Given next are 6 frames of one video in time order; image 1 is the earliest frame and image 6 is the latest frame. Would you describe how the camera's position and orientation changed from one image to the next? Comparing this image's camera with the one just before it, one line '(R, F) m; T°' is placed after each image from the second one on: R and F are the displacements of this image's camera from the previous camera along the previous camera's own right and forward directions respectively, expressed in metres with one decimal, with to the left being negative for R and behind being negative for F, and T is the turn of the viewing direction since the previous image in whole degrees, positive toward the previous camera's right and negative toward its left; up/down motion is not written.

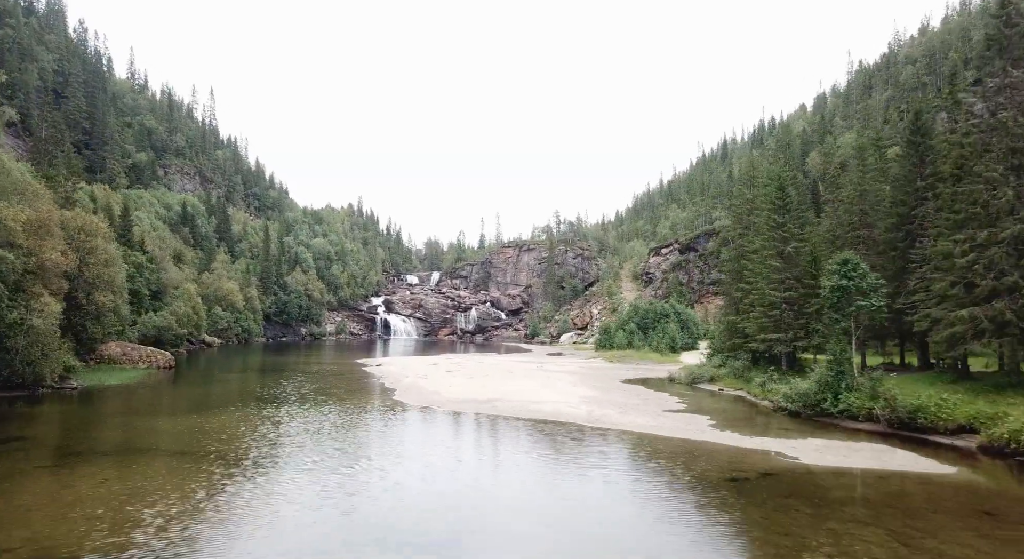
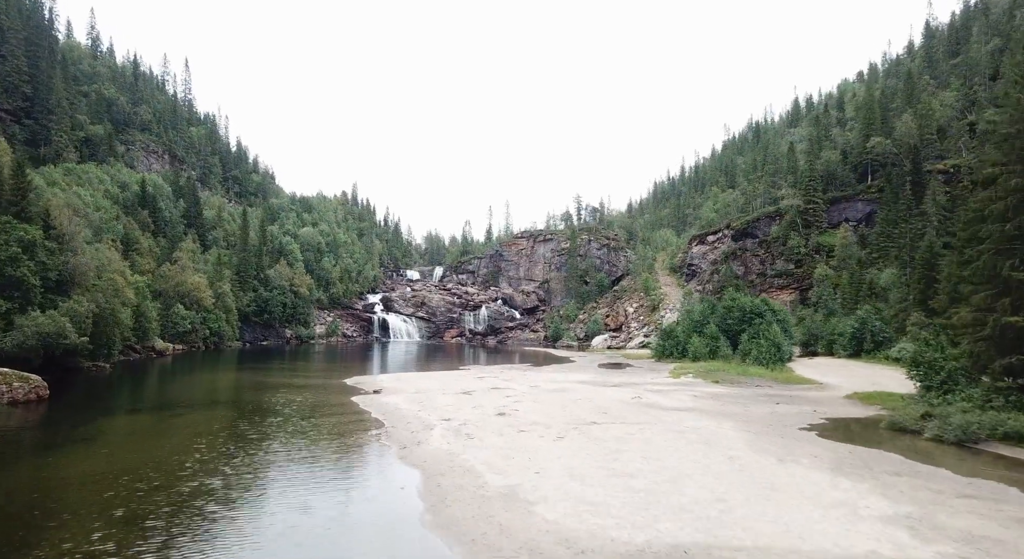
(-3.6, +14.9) m; 0°
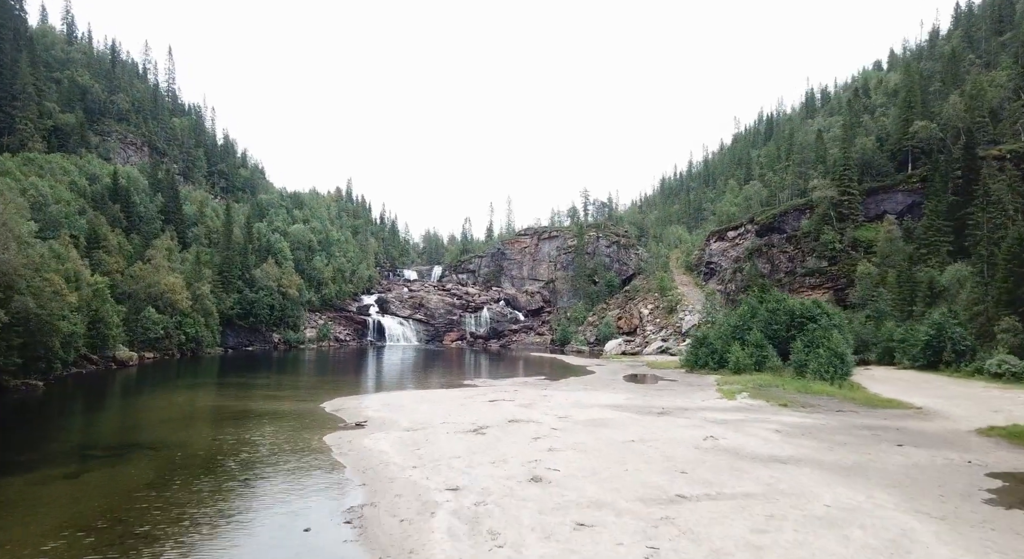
(-1.0, +6.4) m; 0°
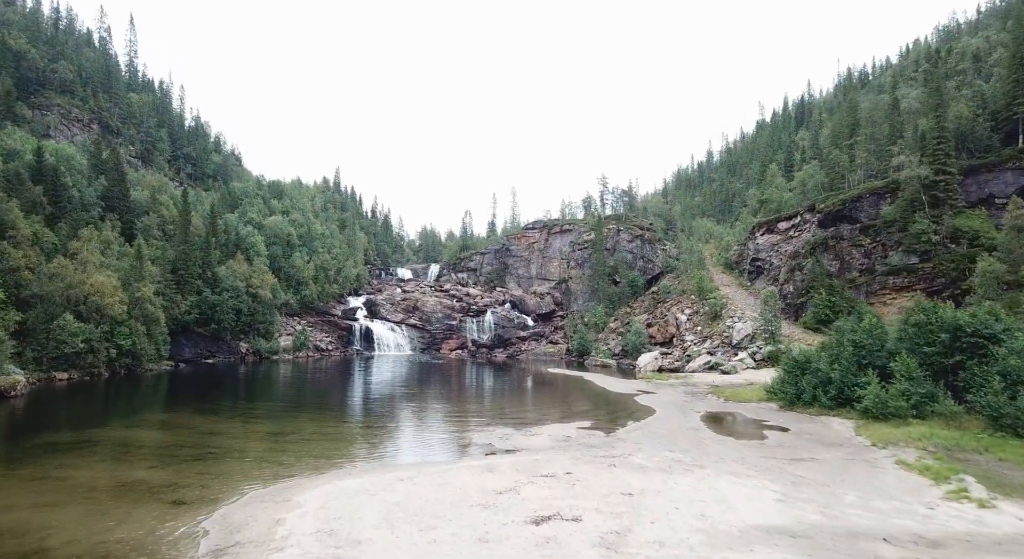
(-1.6, +13.0) m; 0°
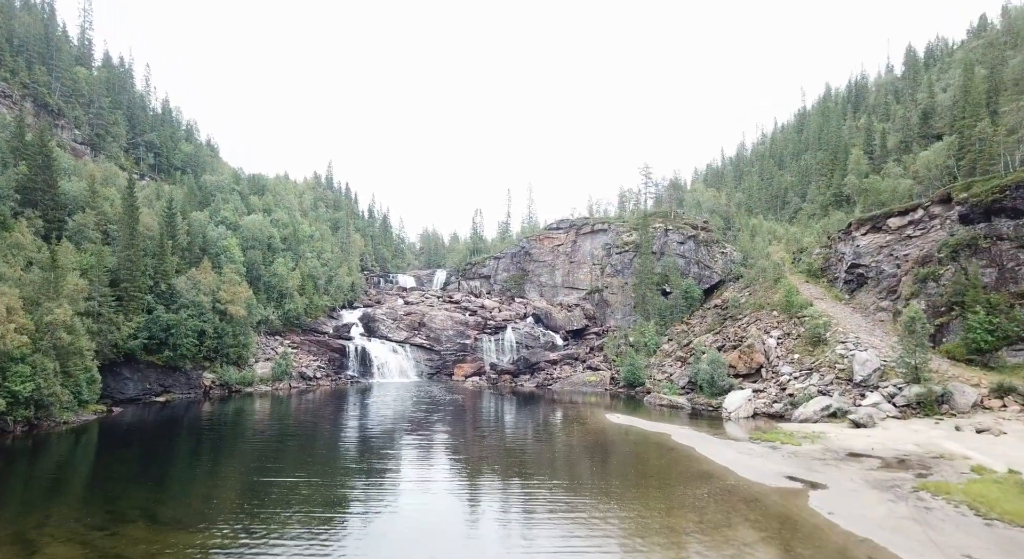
(-3.8, +15.1) m; 0°
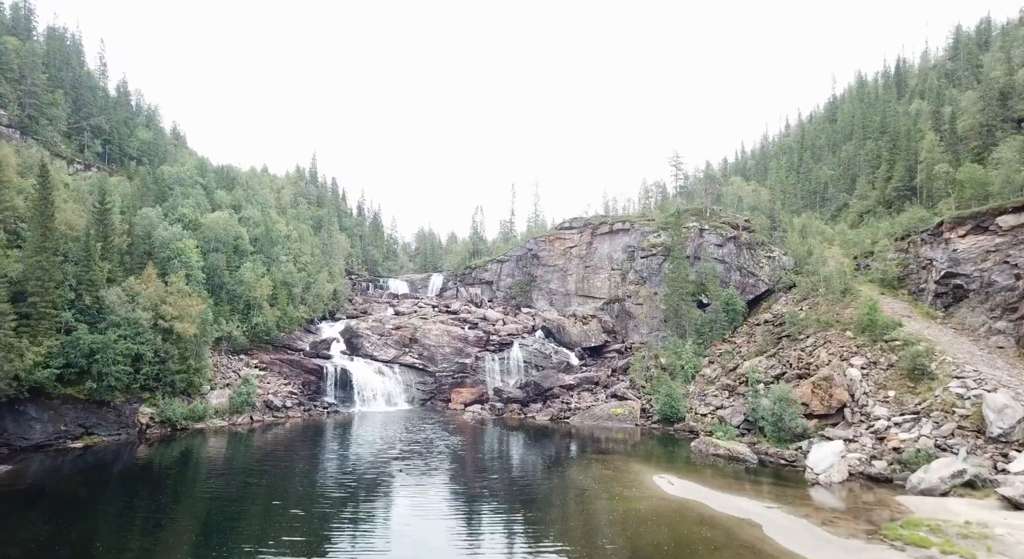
(-1.0, +11.3) m; 0°
